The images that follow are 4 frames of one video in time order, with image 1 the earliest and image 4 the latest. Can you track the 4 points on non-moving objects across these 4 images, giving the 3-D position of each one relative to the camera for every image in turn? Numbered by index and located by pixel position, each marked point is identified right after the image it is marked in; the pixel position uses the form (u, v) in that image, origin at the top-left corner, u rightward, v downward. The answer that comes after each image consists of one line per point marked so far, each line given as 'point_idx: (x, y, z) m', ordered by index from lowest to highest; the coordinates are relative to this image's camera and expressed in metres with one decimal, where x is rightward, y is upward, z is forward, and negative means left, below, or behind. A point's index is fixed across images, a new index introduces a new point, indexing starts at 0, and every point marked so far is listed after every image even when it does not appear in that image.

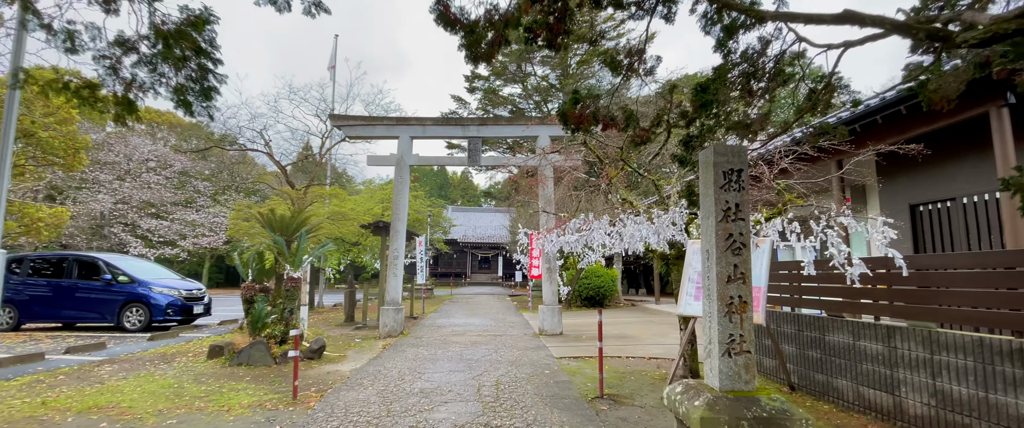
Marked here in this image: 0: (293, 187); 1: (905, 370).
0: (-4.9, +0.6, +10.6) m
1: (+3.0, -1.2, +3.7) m
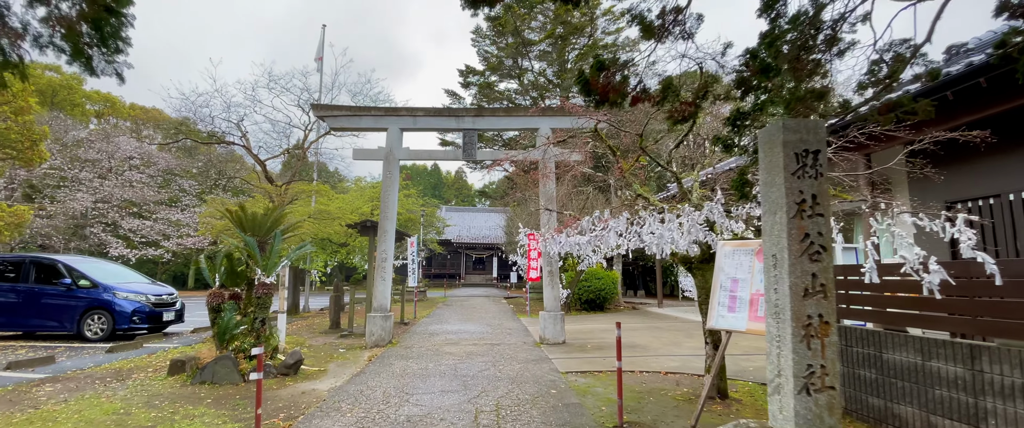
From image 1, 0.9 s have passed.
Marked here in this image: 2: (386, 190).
0: (-5.0, +0.6, +9.9) m
1: (+3.1, -1.2, +3.1) m
2: (-2.2, +0.4, +8.3) m
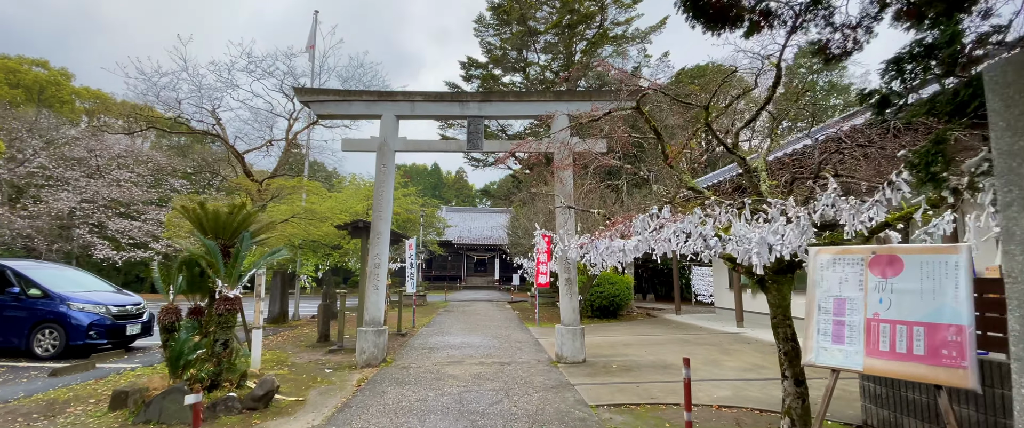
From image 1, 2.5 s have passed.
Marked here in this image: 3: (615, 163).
0: (-4.8, +0.7, +8.8) m
1: (+3.2, -1.2, +2.0) m
2: (-2.0, +0.4, +7.2) m
3: (+1.3, +0.6, +5.8) m
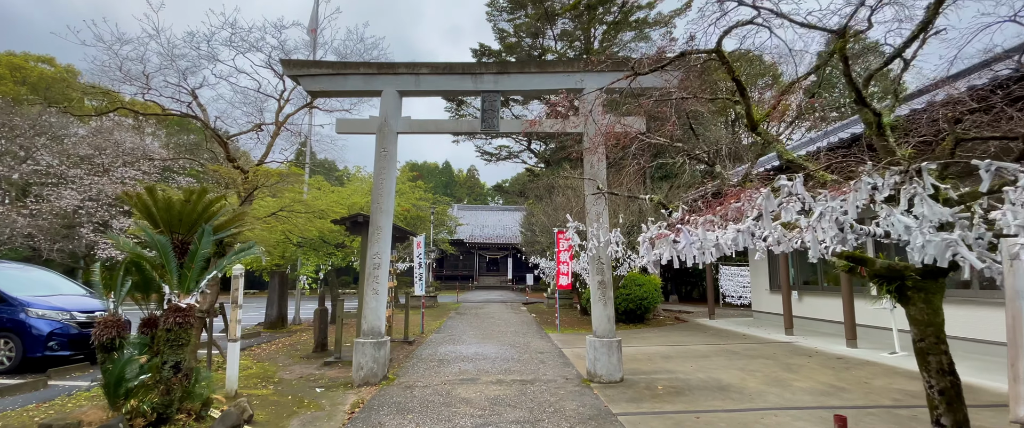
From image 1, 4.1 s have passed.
0: (-4.5, +0.8, +7.9) m
1: (+3.4, -1.0, +0.9) m
2: (-1.7, +0.5, +6.2) m
3: (+1.5, +0.7, +4.7) m
